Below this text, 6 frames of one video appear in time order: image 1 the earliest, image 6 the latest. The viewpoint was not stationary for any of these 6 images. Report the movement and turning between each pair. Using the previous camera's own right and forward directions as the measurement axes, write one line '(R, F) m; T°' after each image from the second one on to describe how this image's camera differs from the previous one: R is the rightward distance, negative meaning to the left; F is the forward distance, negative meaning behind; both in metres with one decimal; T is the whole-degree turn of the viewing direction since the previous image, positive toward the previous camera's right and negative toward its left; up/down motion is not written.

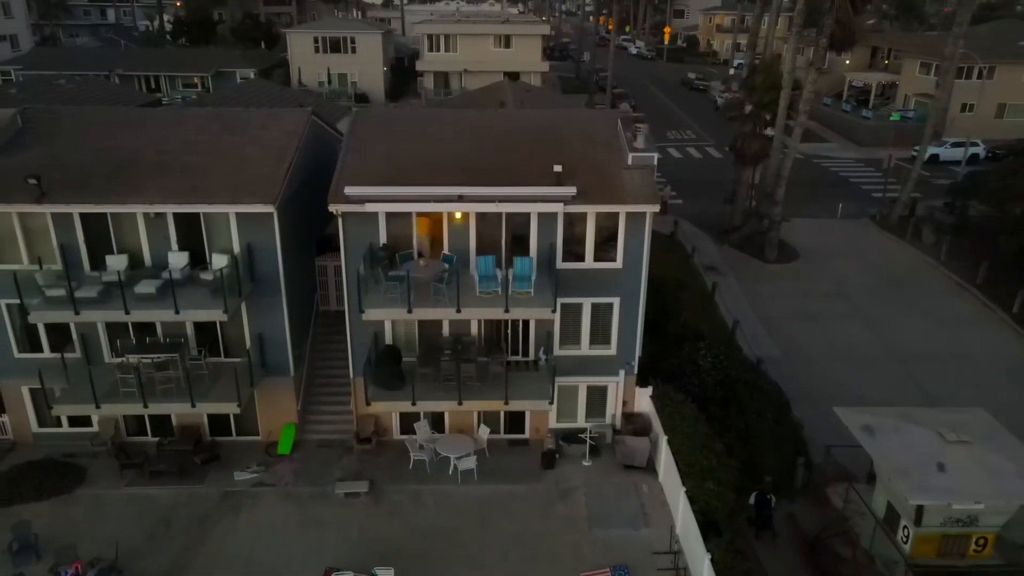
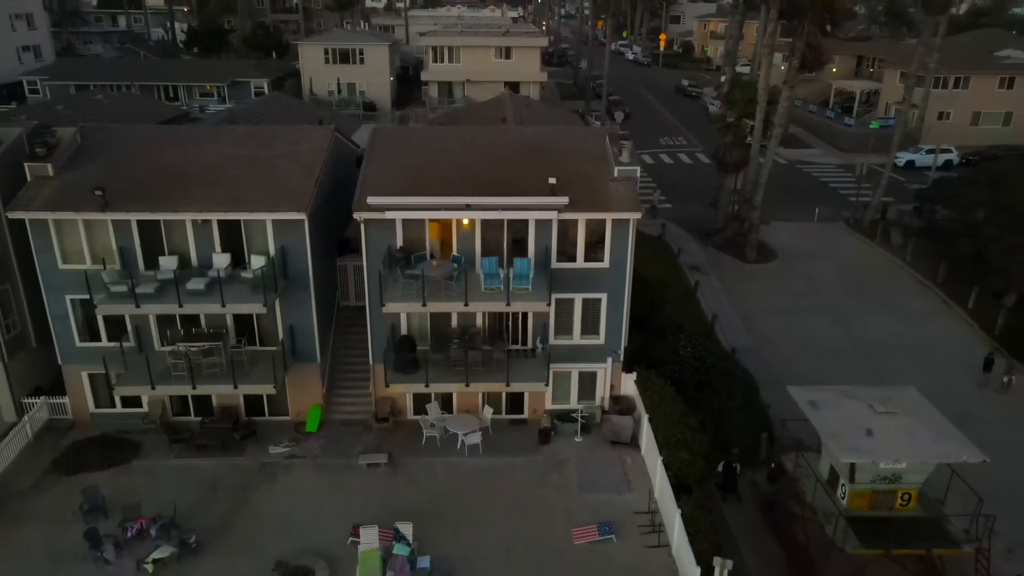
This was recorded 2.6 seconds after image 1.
(0.0, -2.4) m; 0°
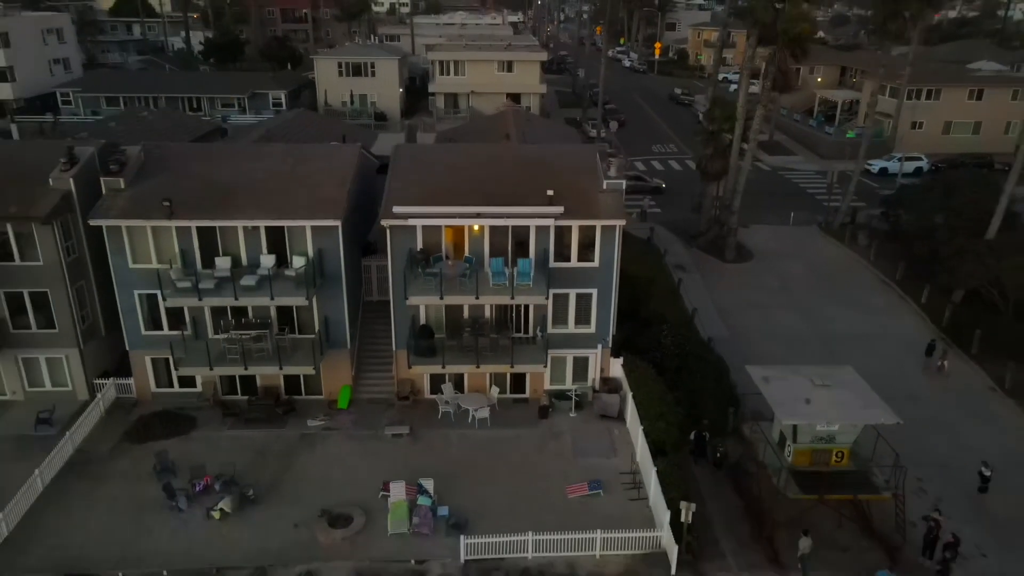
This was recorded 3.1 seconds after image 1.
(-0.1, -3.2) m; 0°
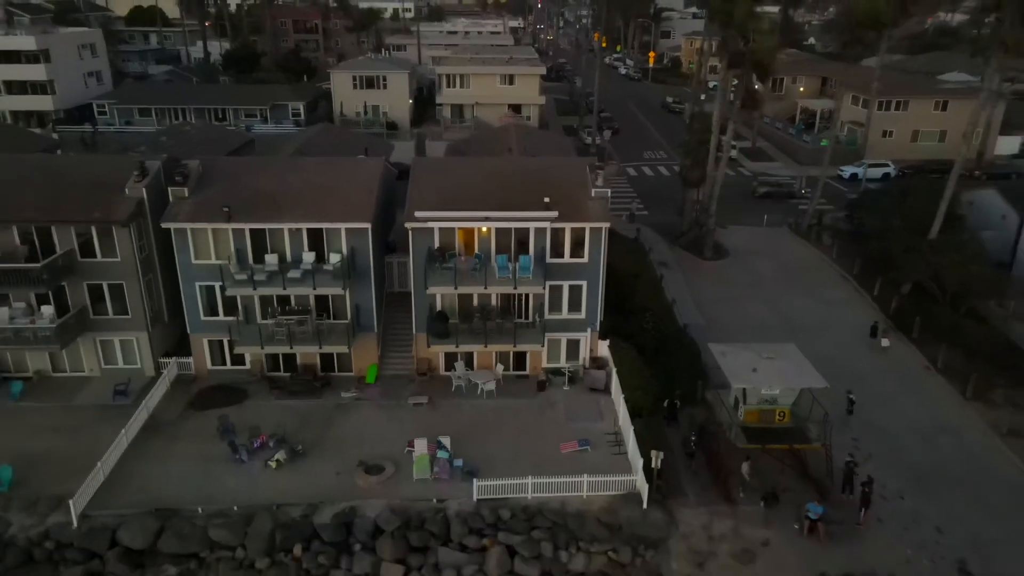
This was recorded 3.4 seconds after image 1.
(-0.1, -4.1) m; 0°
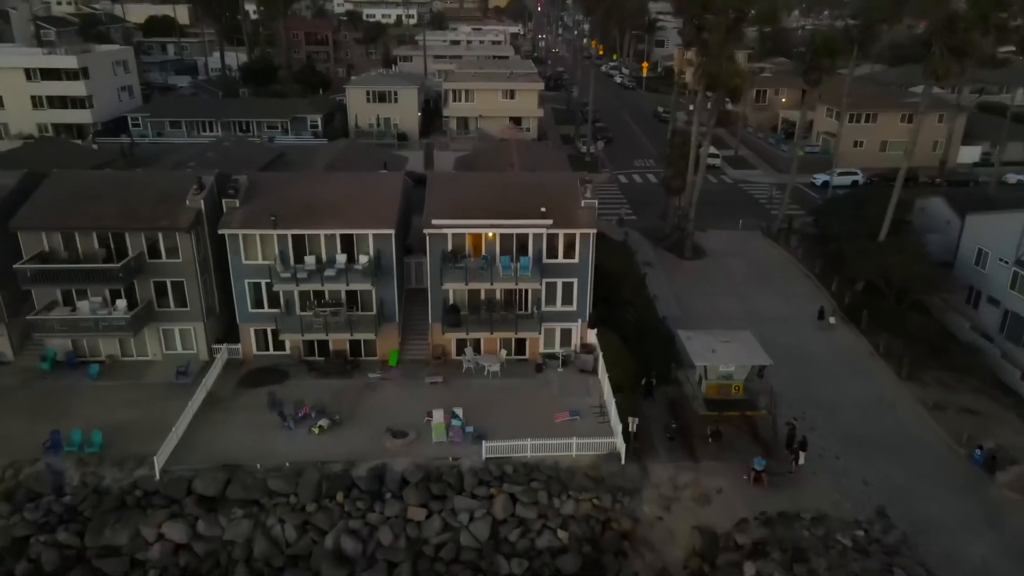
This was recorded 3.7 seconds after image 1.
(-0.1, -4.6) m; 0°
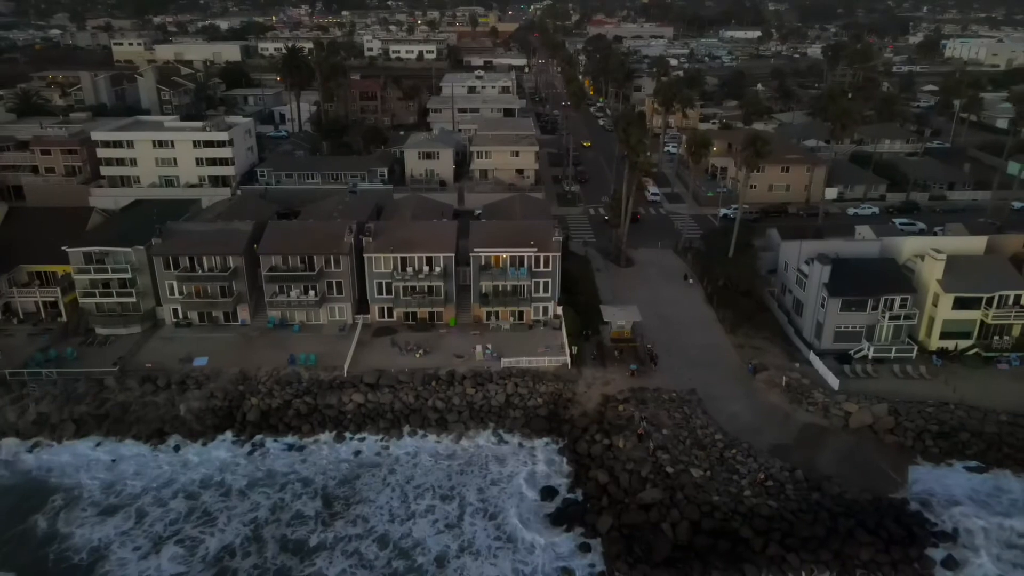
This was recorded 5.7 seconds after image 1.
(+0.3, -27.1) m; -1°
